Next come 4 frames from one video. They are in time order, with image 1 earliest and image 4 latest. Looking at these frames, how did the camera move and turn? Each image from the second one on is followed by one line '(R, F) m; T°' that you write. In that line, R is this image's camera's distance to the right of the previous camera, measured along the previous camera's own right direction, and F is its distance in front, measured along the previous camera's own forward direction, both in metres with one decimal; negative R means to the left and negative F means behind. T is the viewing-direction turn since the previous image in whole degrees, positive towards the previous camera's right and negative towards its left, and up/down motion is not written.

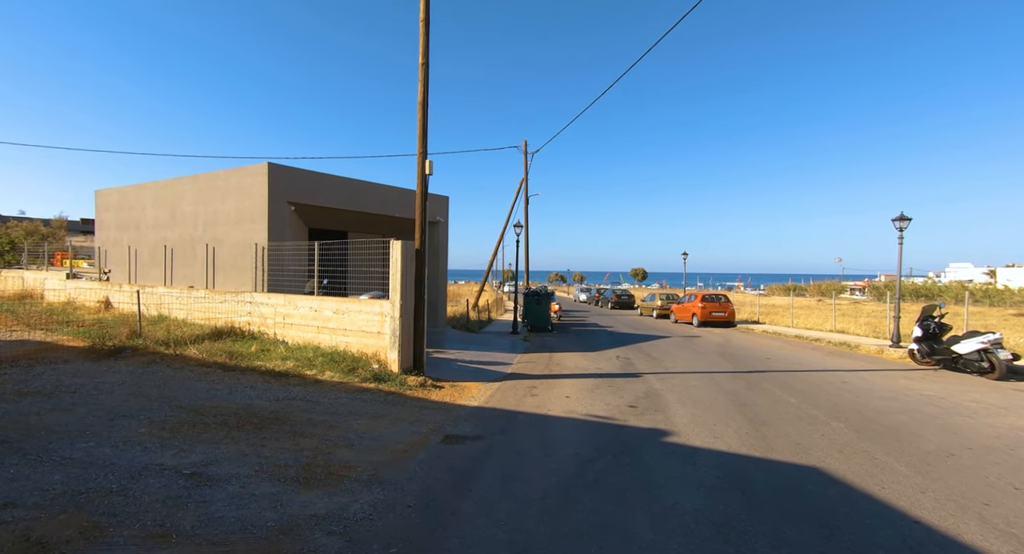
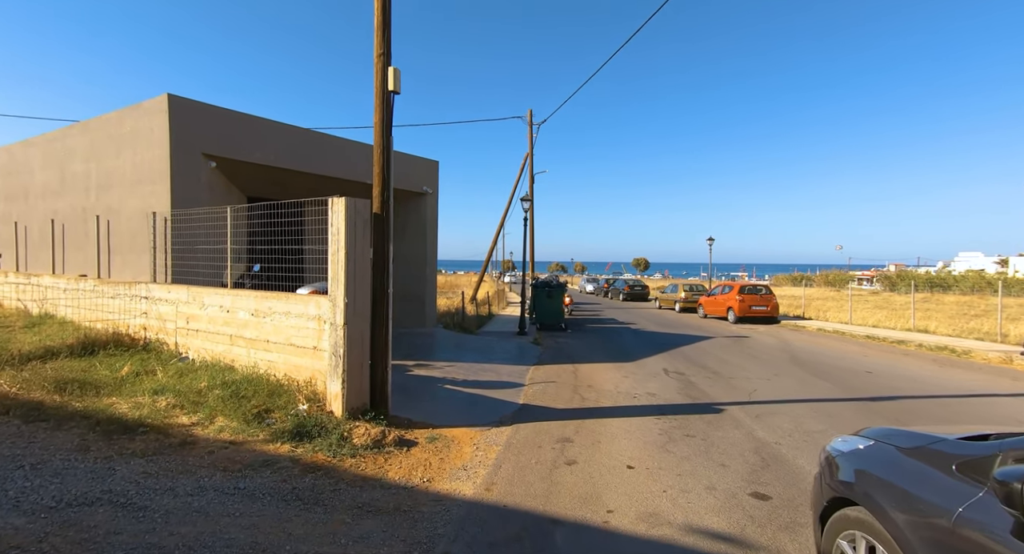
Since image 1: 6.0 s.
(-0.2, +3.6) m; 0°
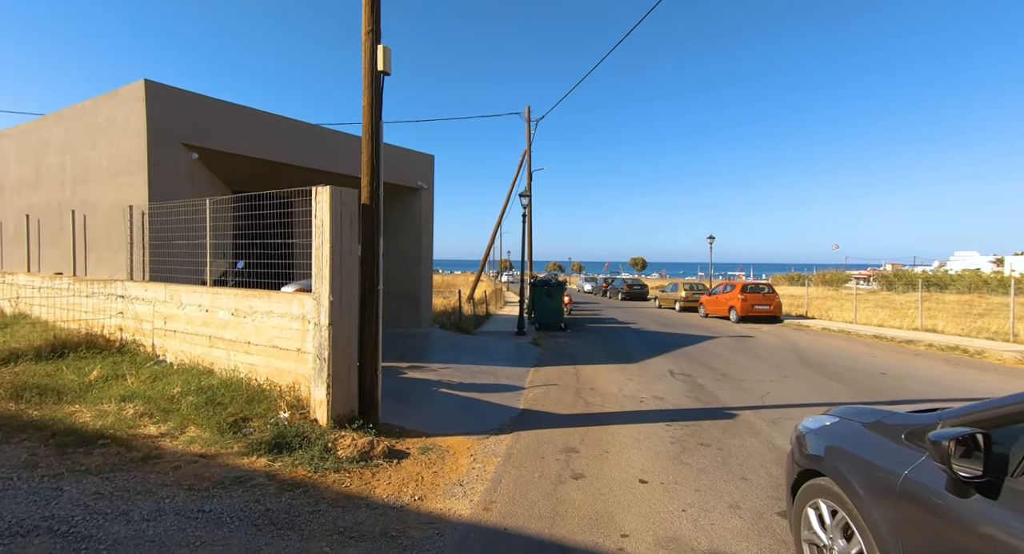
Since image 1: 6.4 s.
(0.0, +0.4) m; 0°
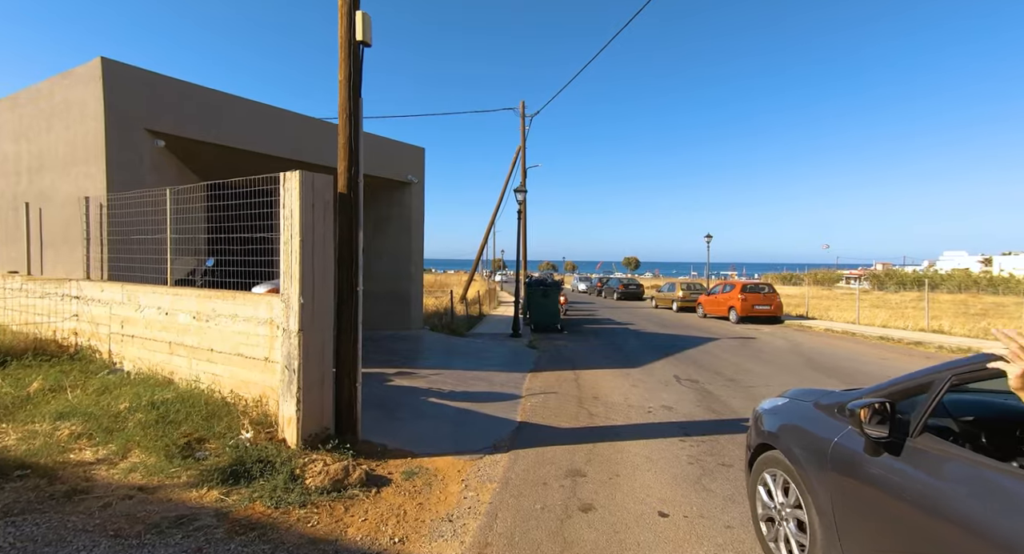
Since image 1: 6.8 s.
(0.0, +0.6) m; +1°
